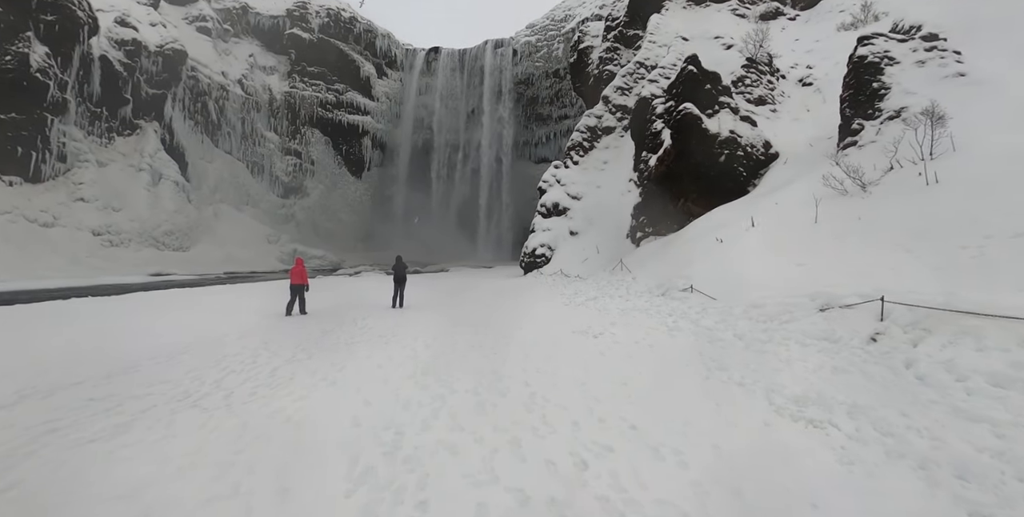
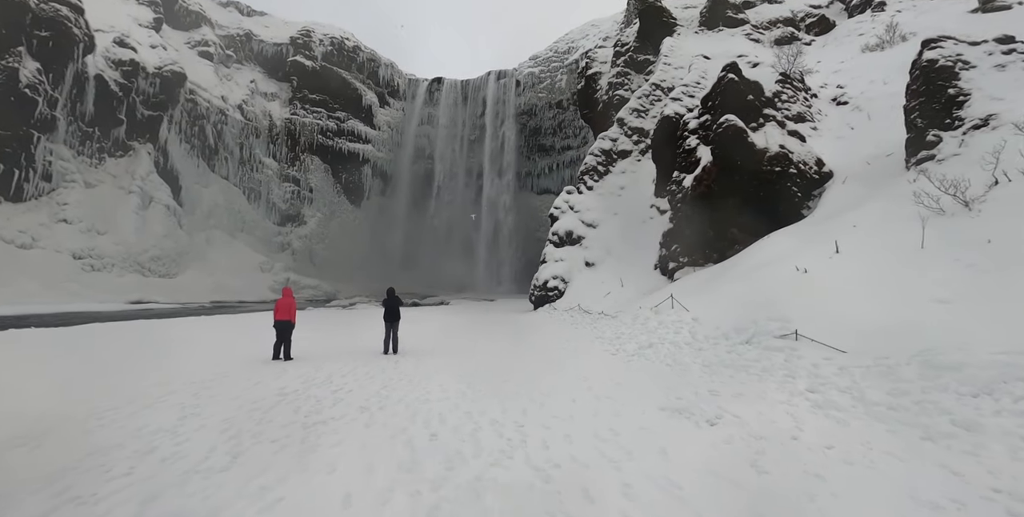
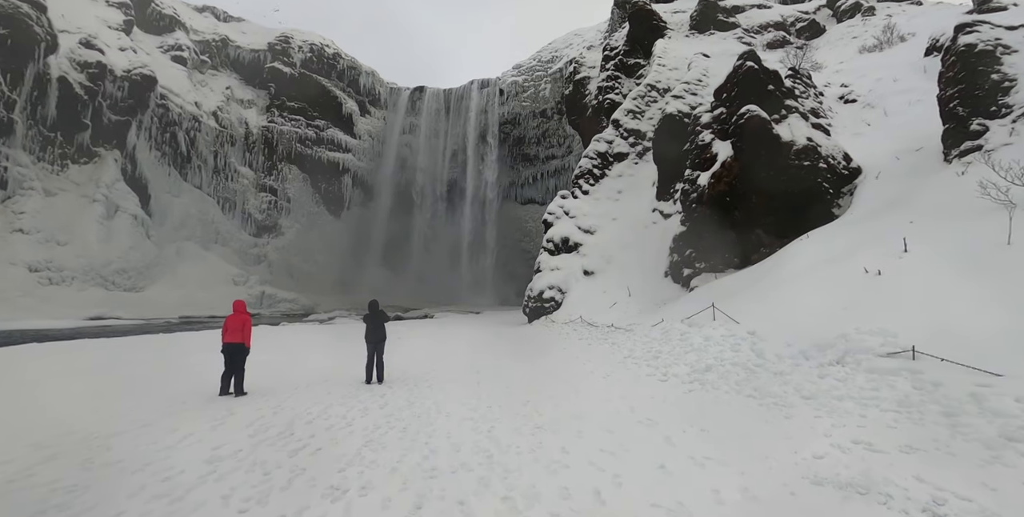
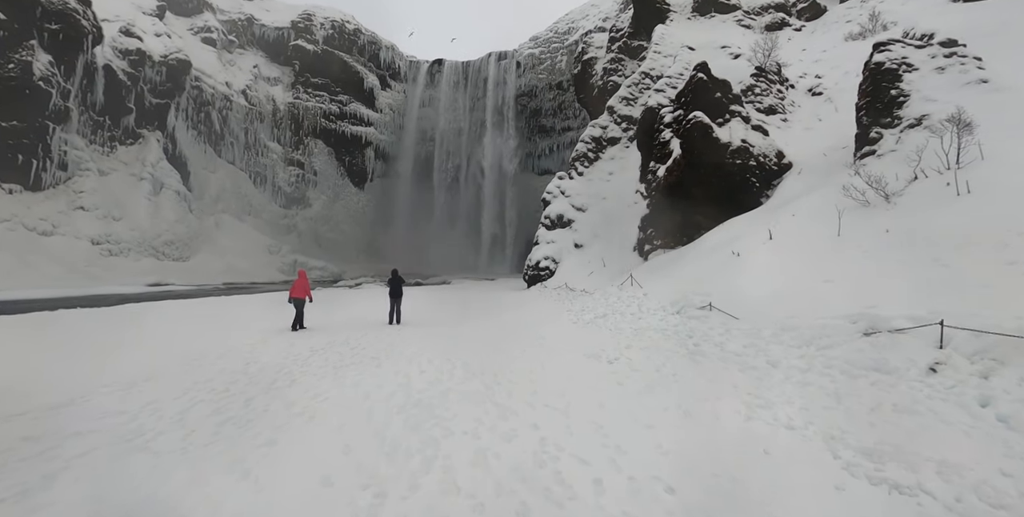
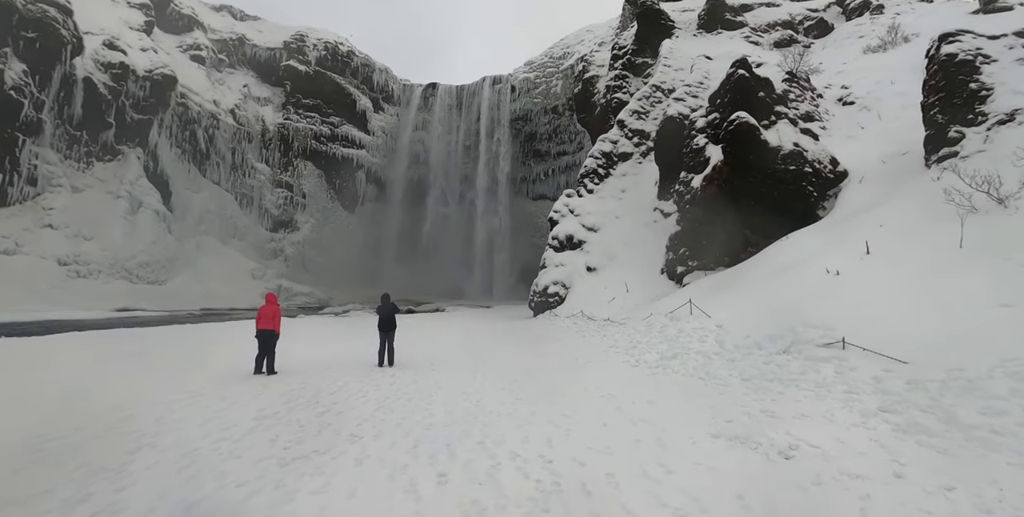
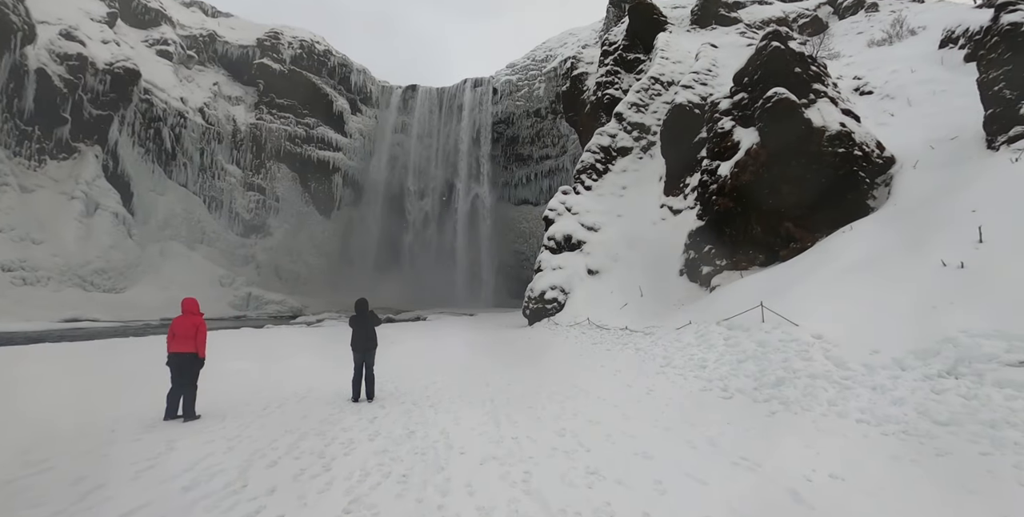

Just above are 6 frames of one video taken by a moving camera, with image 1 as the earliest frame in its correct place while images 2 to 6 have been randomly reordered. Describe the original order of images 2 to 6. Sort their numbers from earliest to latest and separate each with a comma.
4, 2, 5, 3, 6
